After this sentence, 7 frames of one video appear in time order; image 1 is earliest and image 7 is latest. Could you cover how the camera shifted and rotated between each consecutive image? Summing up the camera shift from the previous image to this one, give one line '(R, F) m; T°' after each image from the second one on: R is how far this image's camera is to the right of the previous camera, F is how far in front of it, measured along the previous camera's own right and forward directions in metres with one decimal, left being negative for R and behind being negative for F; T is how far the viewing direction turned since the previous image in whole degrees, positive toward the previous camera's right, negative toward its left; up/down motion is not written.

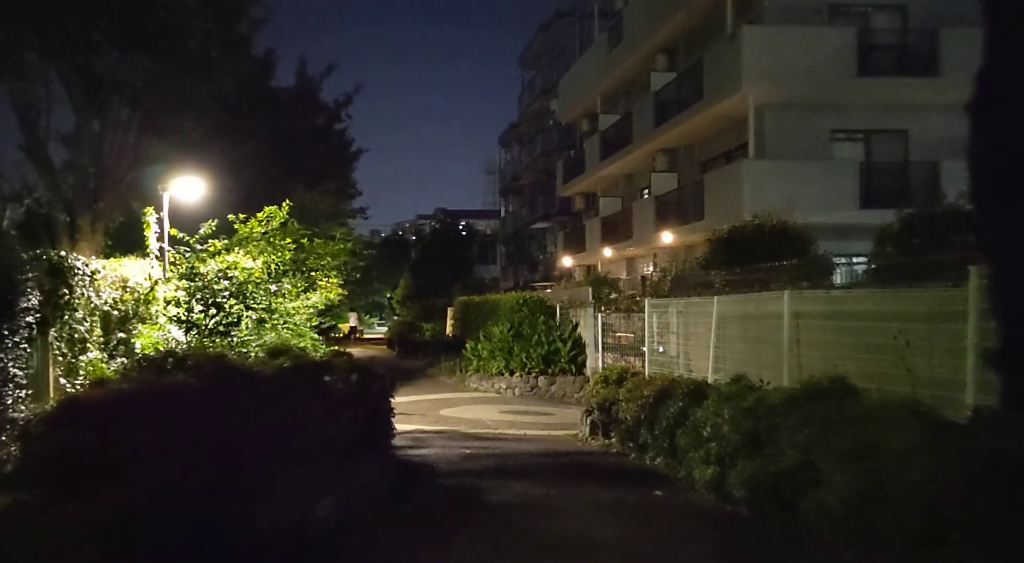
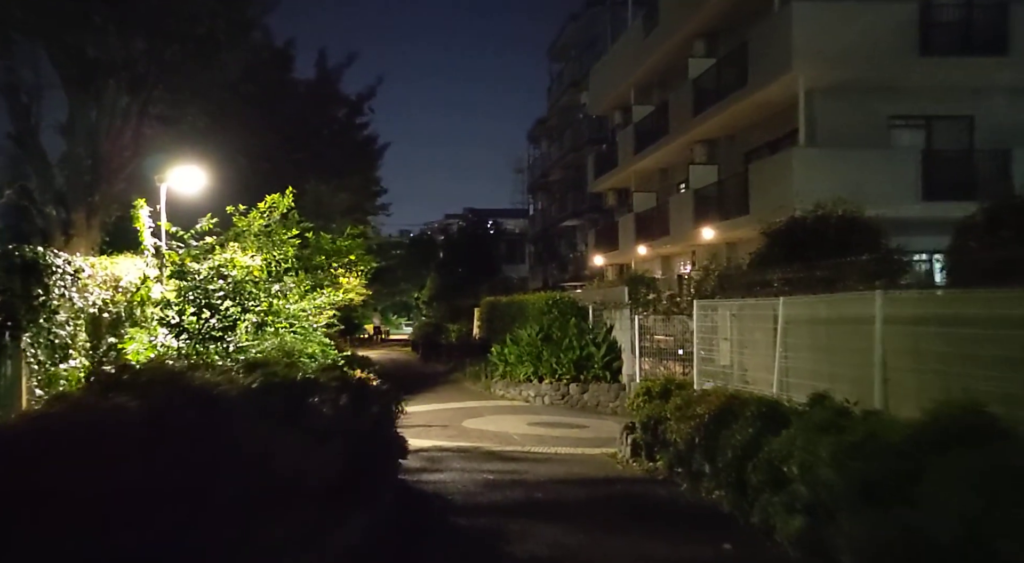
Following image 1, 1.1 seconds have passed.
(0.0, +1.5) m; -2°
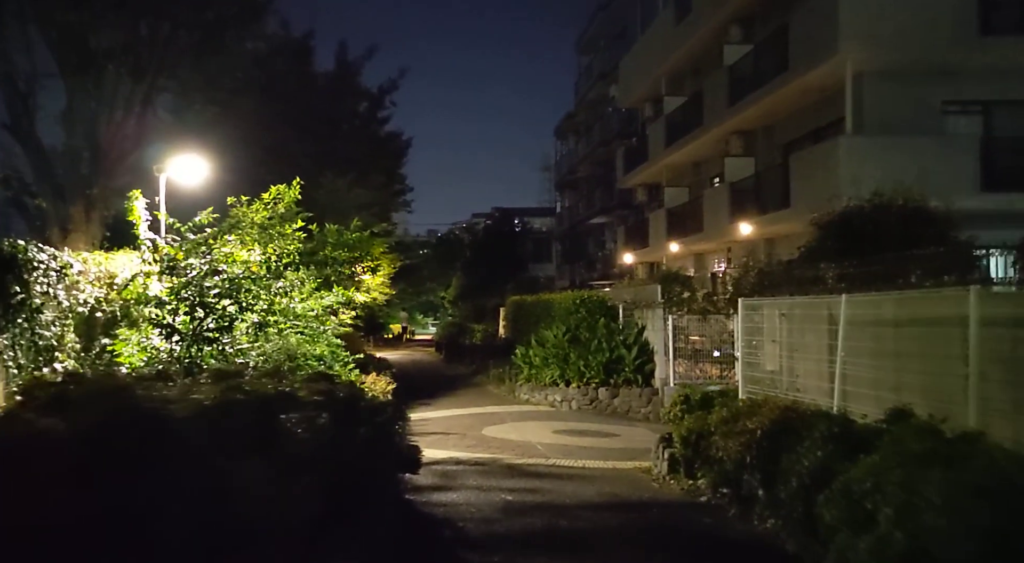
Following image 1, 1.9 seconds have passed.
(0.0, +1.1) m; -2°
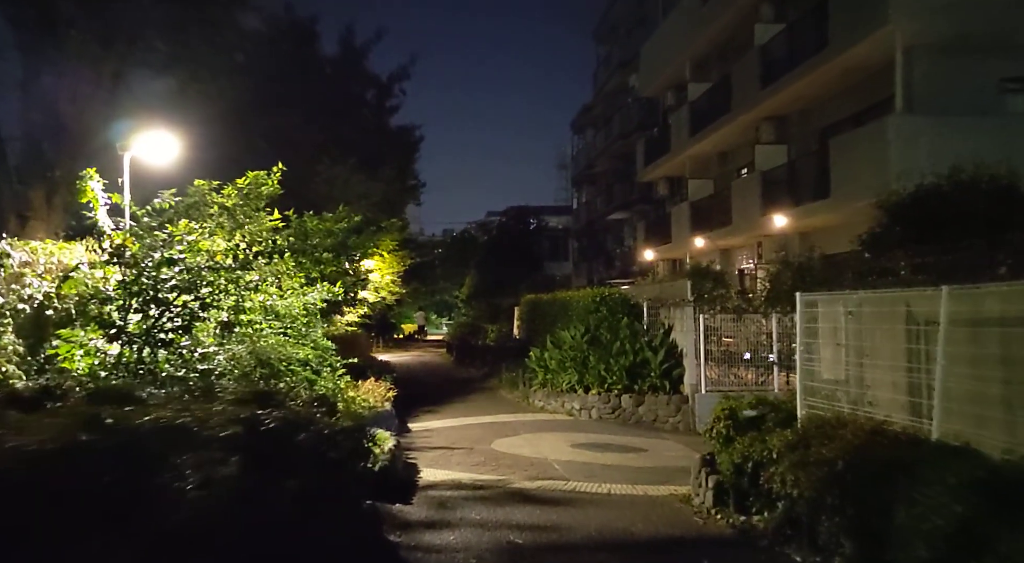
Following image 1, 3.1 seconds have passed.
(0.0, +1.7) m; -1°
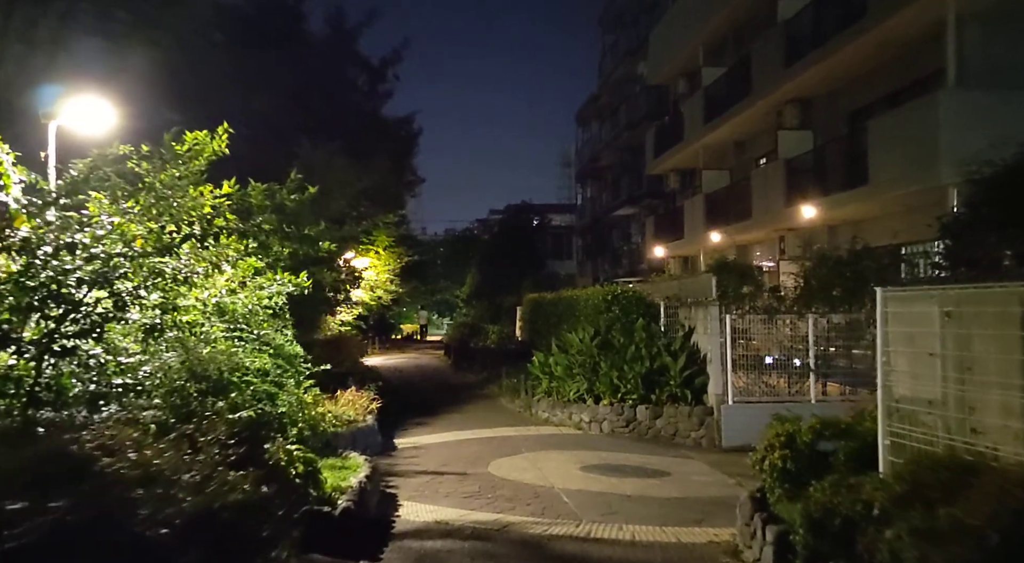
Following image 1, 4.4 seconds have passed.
(0.0, +1.9) m; 0°
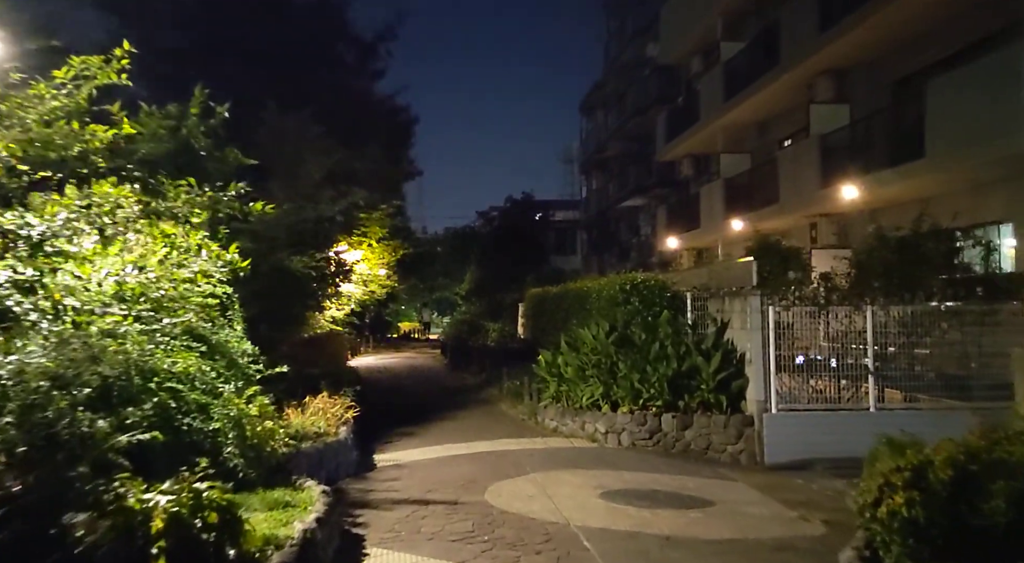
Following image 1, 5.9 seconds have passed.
(0.0, +2.2) m; 0°
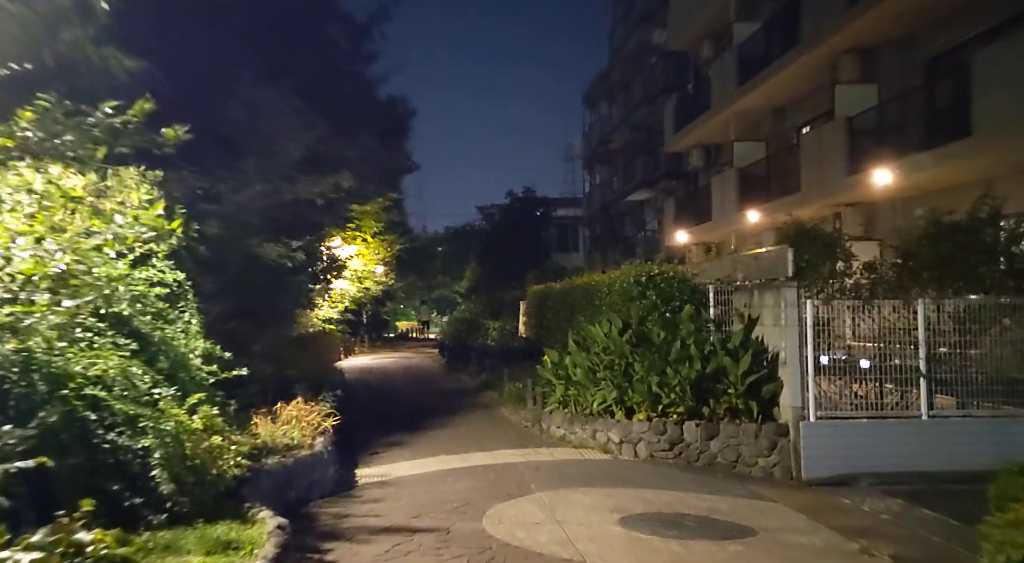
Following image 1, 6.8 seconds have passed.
(0.0, +1.4) m; 0°
